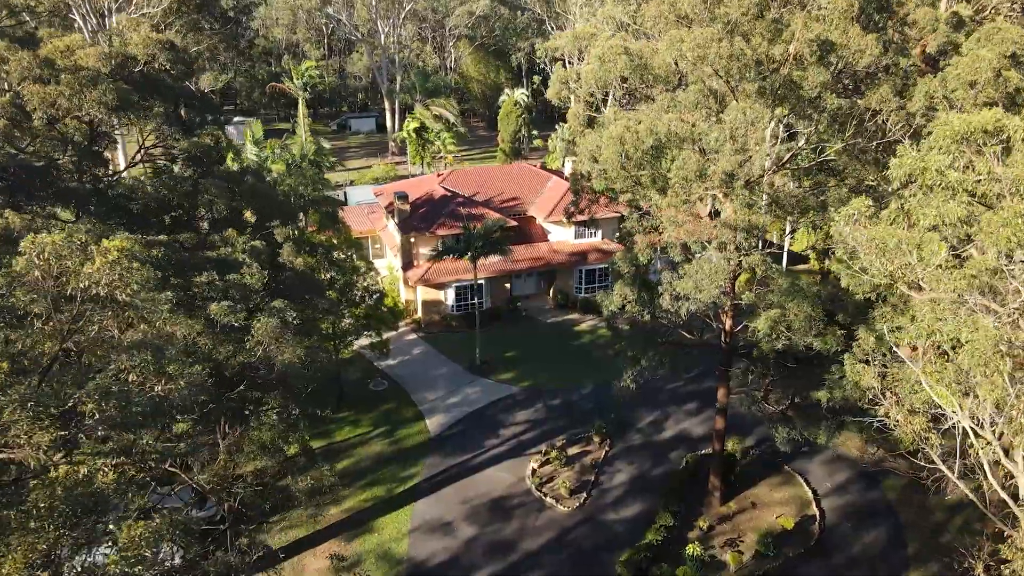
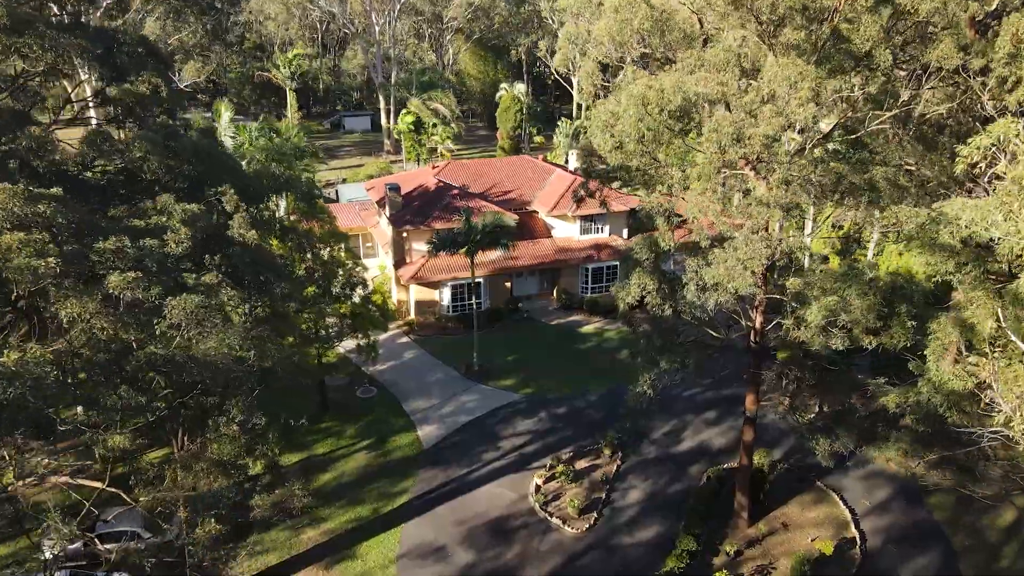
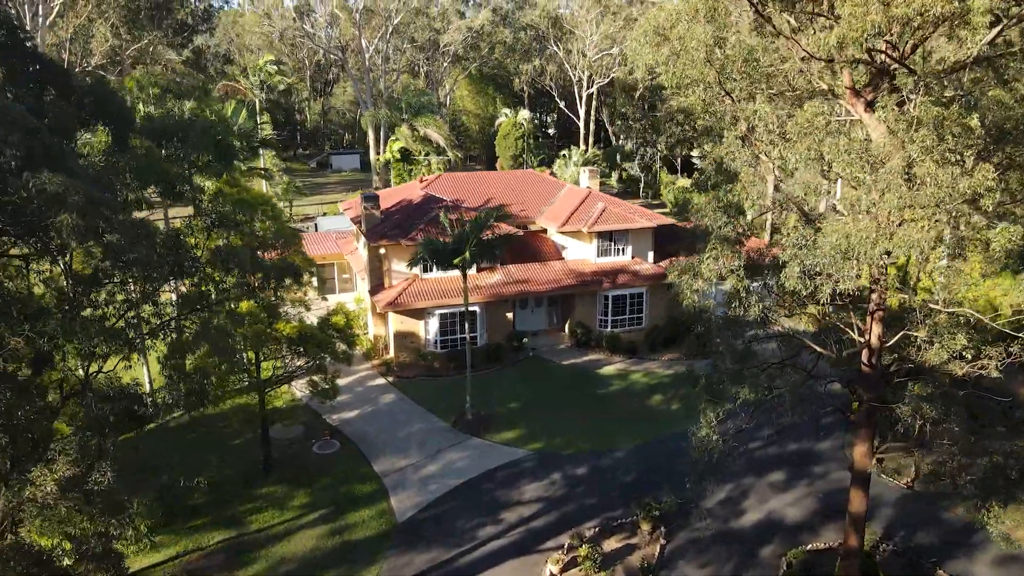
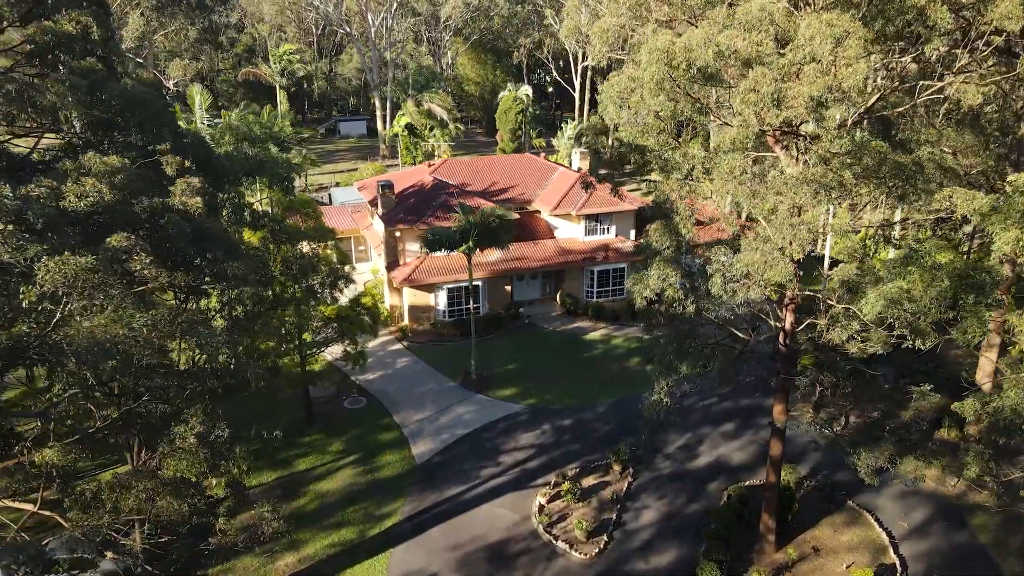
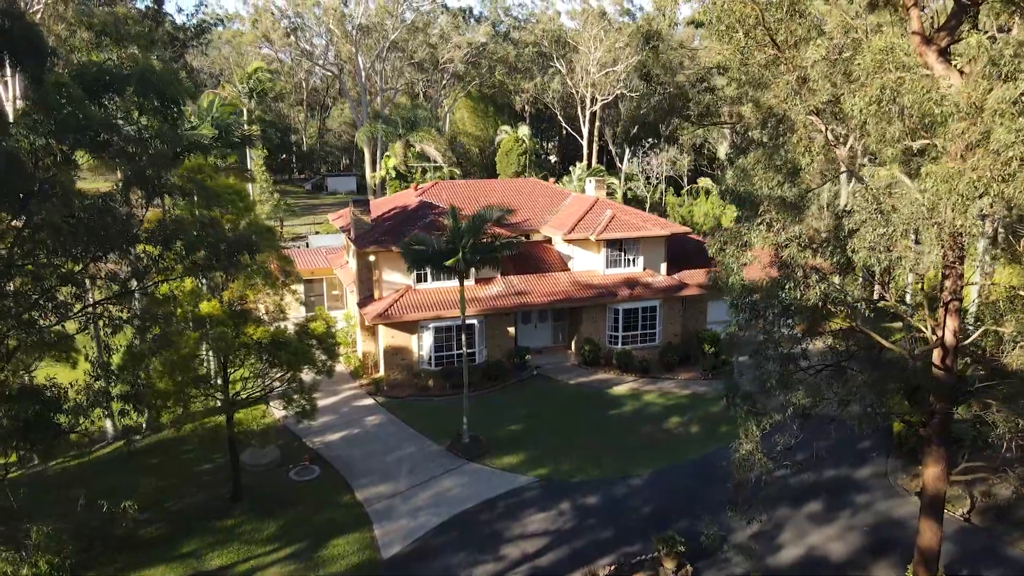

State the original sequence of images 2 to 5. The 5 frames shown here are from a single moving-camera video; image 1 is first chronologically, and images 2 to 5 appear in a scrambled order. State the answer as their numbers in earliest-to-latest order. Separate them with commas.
2, 4, 3, 5
